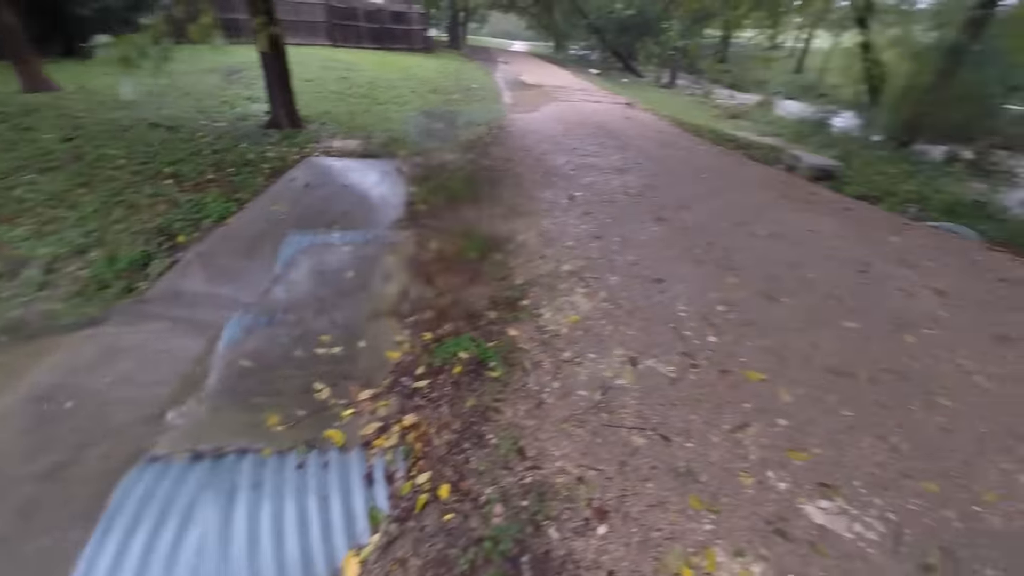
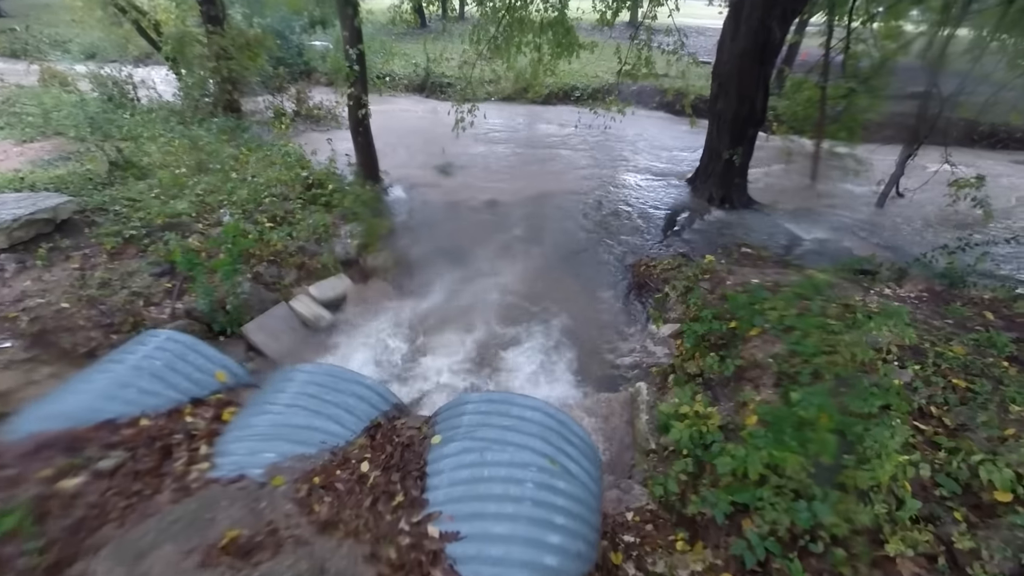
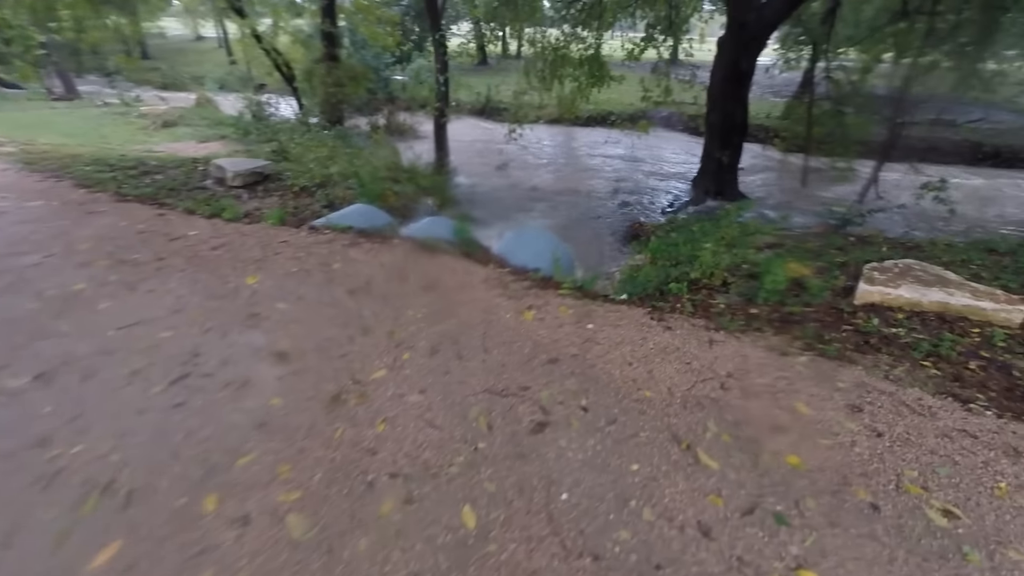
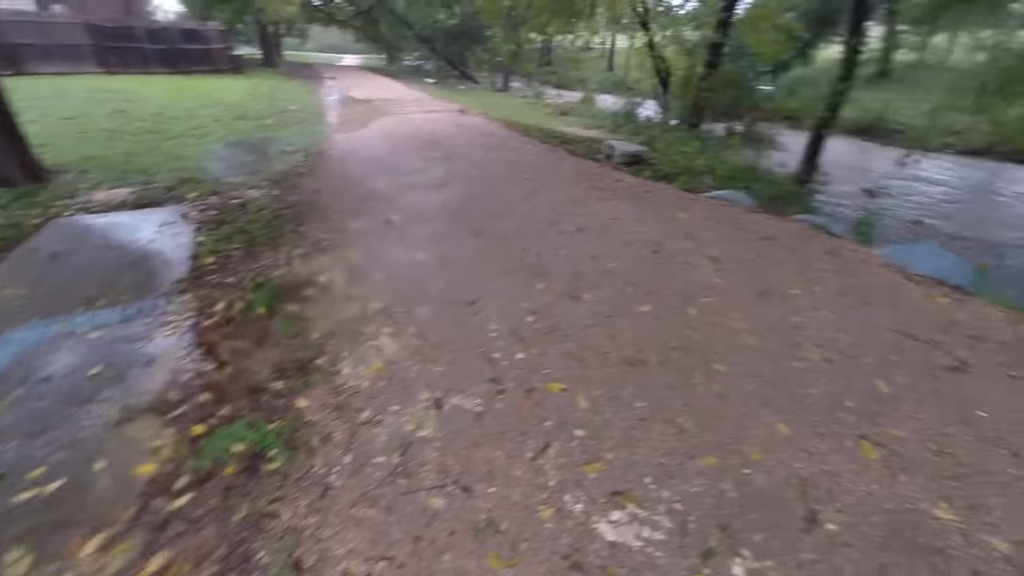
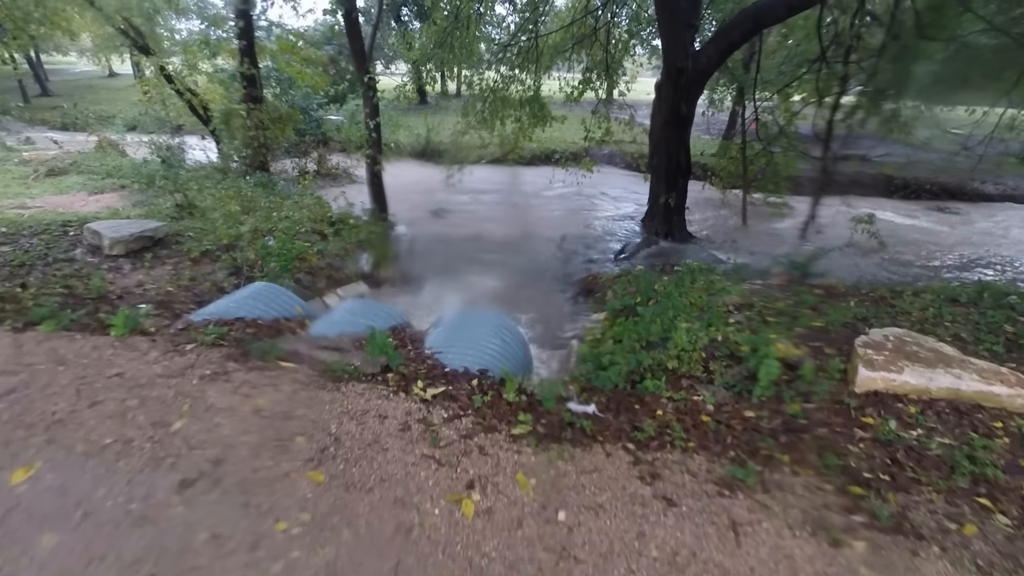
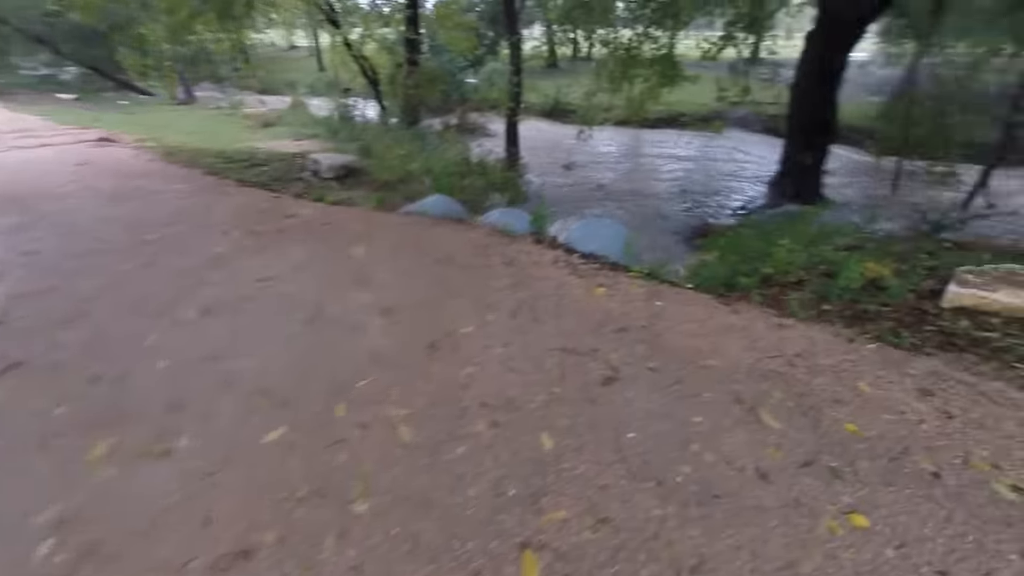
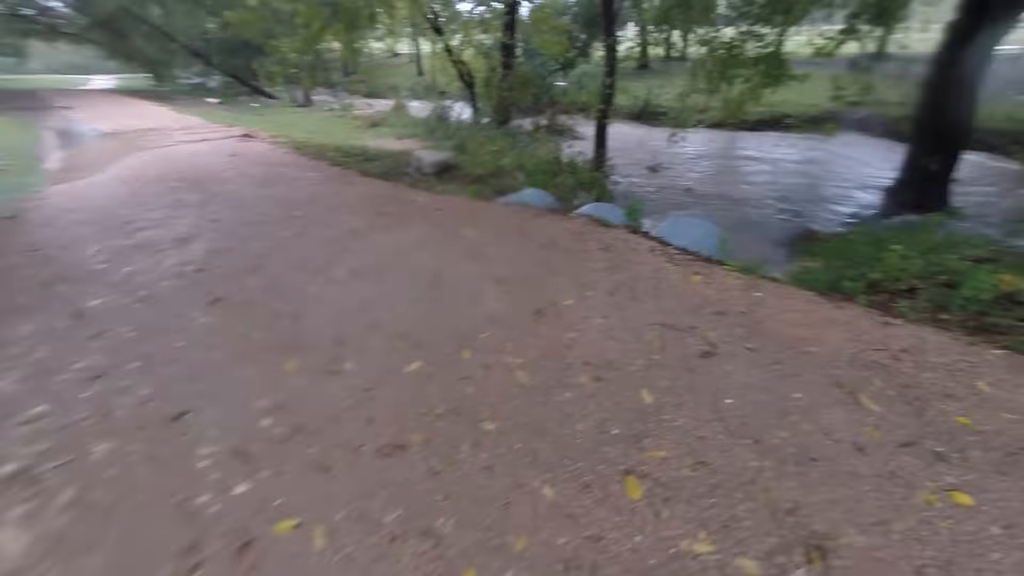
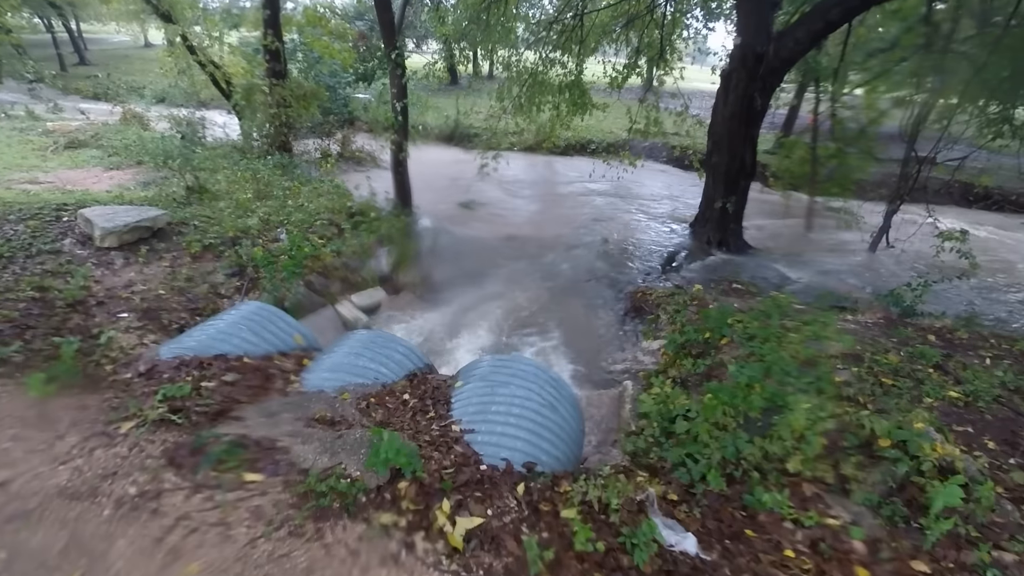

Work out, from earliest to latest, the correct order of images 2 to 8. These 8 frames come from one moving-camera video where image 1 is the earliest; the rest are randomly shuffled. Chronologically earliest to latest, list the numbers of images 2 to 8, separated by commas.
4, 7, 6, 3, 5, 8, 2
